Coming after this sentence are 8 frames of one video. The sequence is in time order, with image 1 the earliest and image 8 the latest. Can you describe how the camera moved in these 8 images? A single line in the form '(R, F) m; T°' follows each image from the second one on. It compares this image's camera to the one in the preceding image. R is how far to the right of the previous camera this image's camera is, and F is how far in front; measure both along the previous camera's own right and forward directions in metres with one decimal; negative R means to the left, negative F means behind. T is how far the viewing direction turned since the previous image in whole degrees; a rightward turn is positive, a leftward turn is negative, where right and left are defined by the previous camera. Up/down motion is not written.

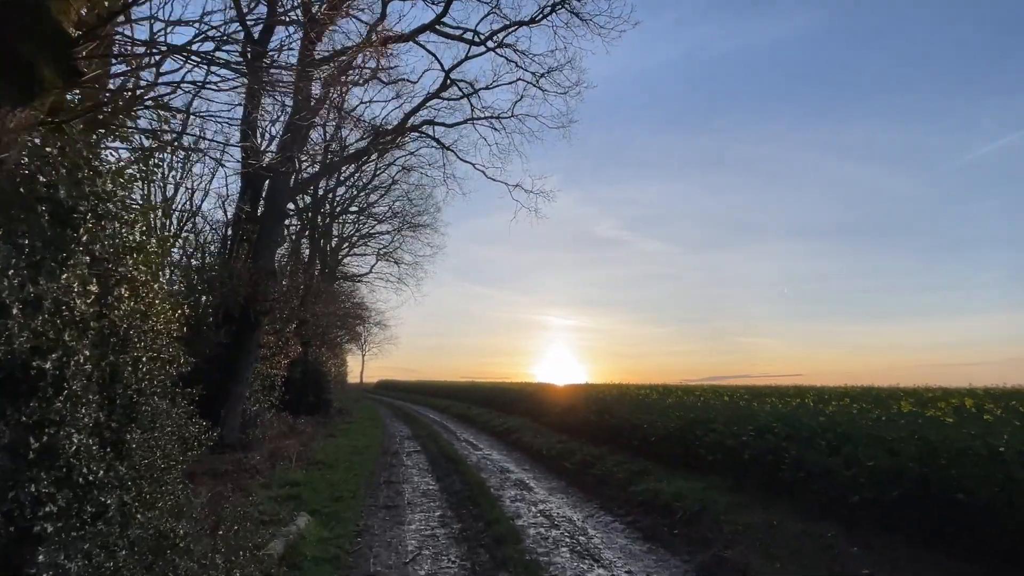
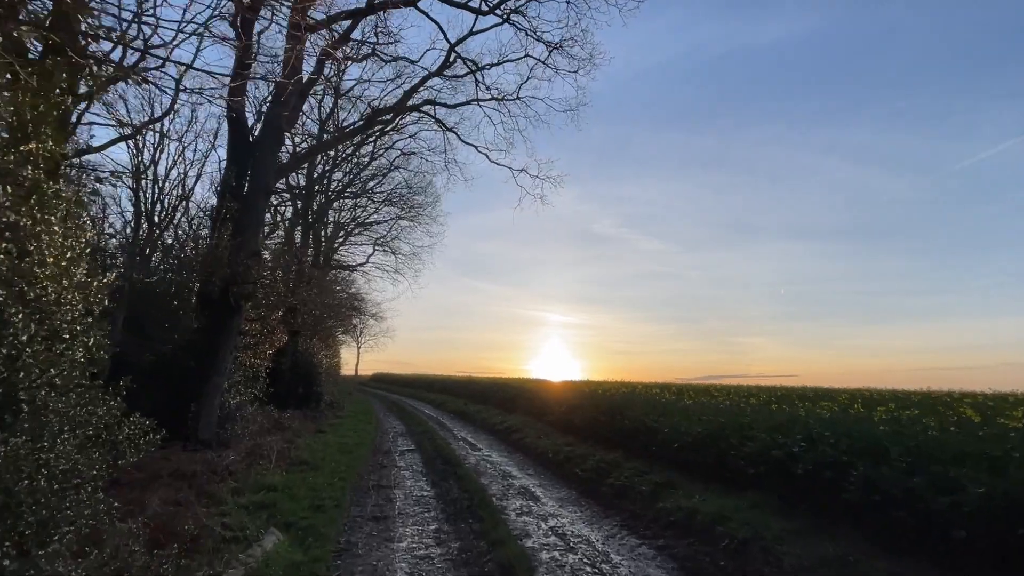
(-0.2, +1.5) m; 0°
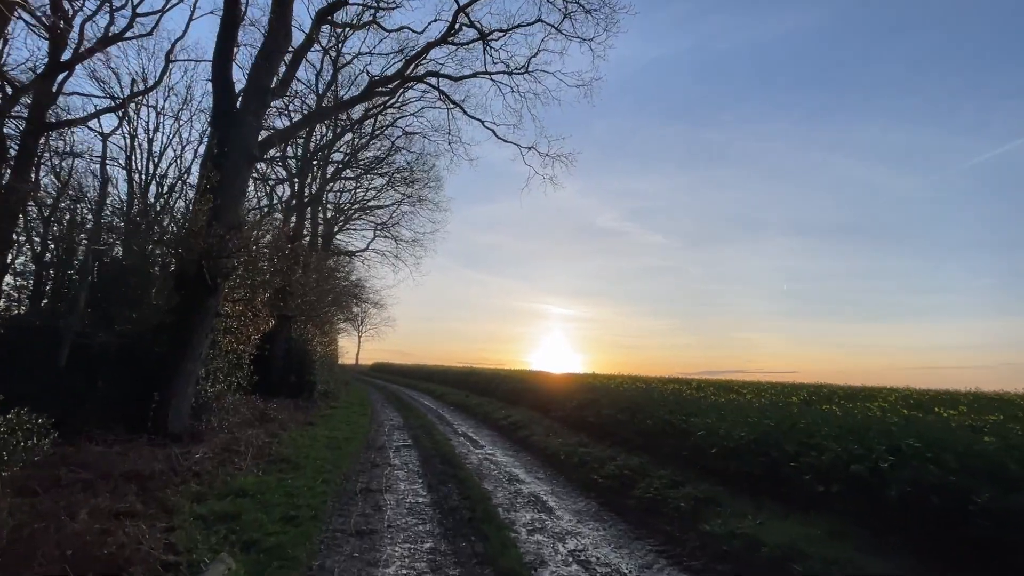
(-0.2, +1.7) m; 0°
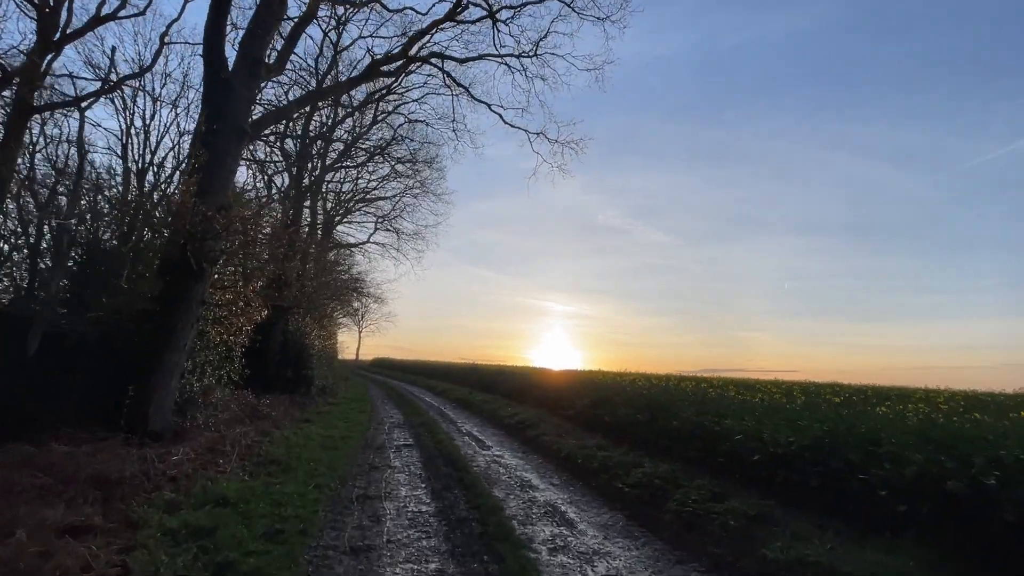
(-0.2, +1.2) m; 0°
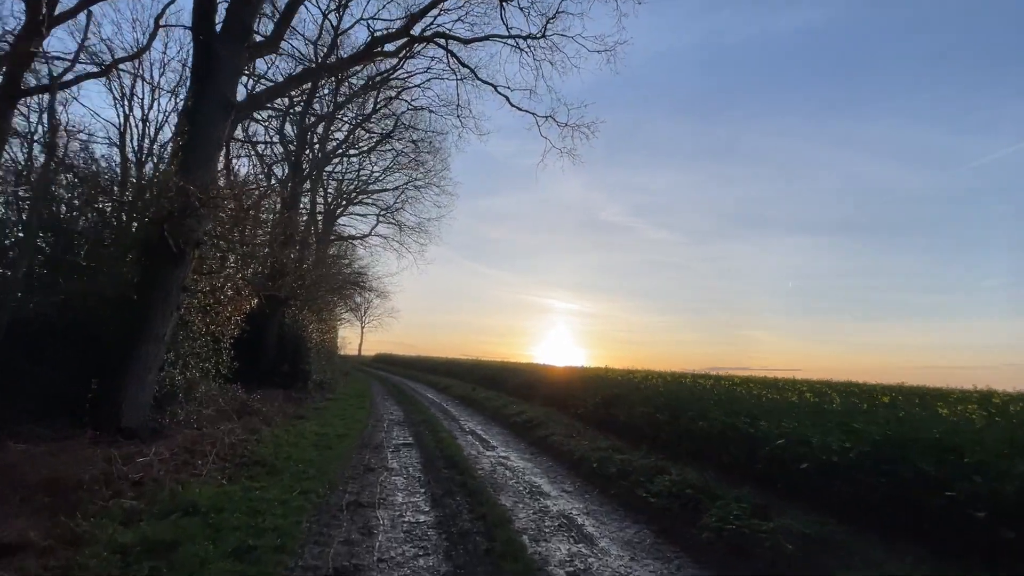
(-0.1, +1.1) m; 0°
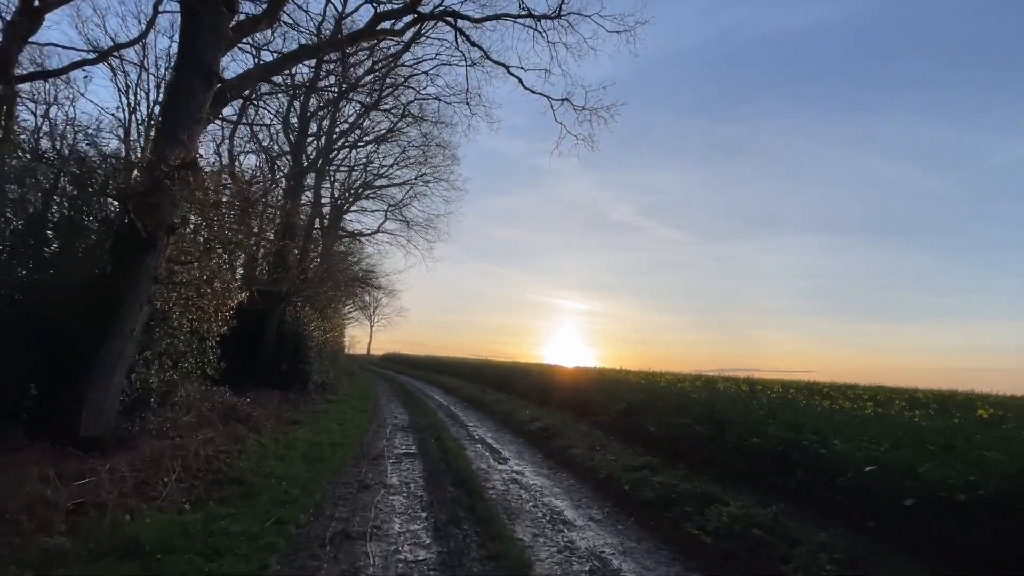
(-0.1, +1.6) m; -1°
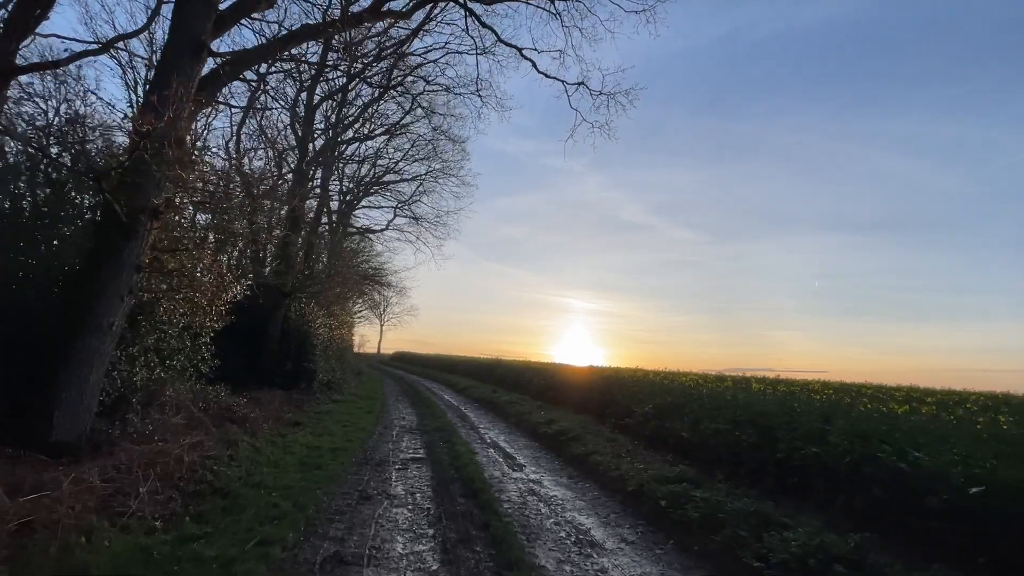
(-0.1, +1.1) m; -1°
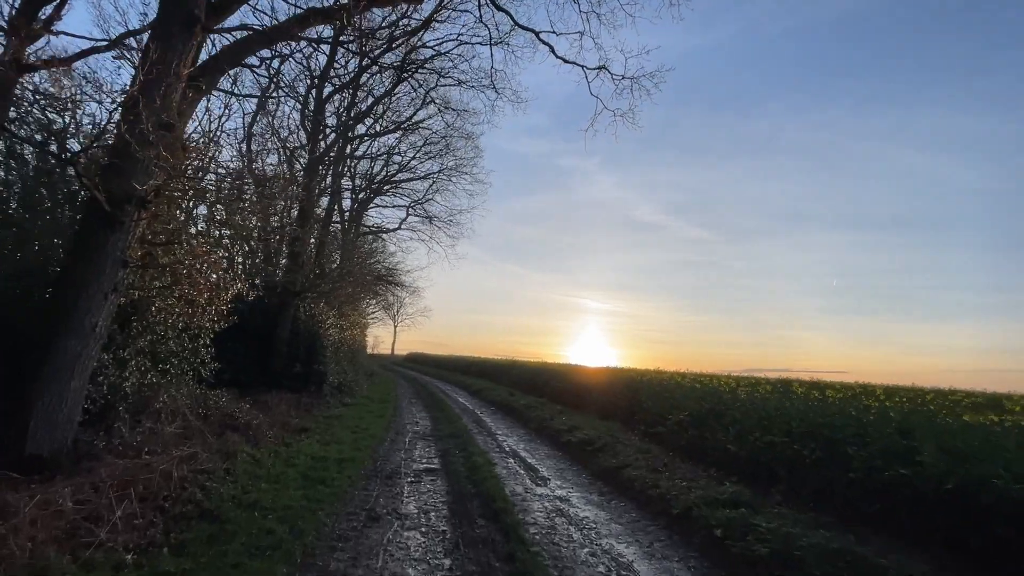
(-0.2, +1.1) m; -1°
